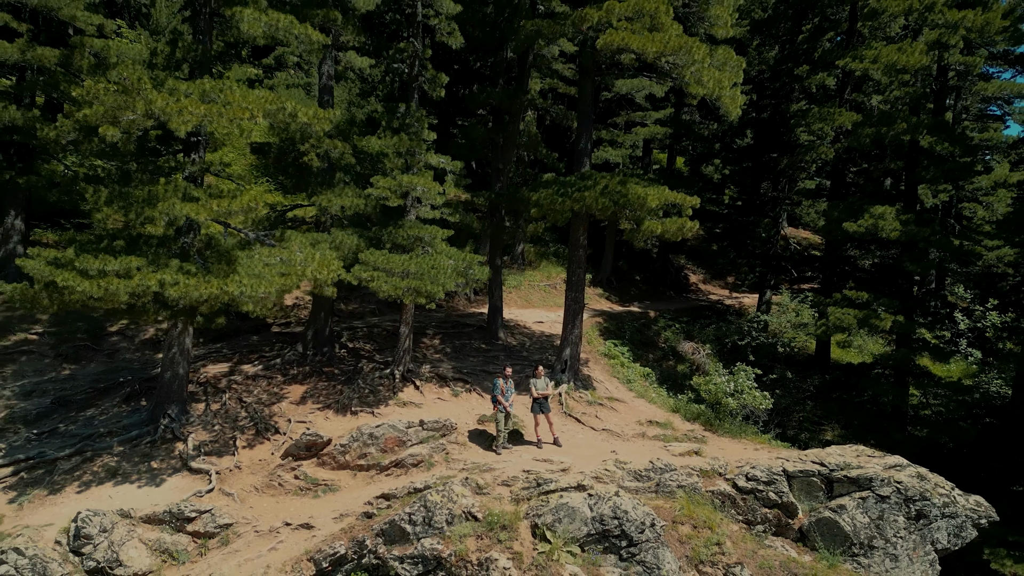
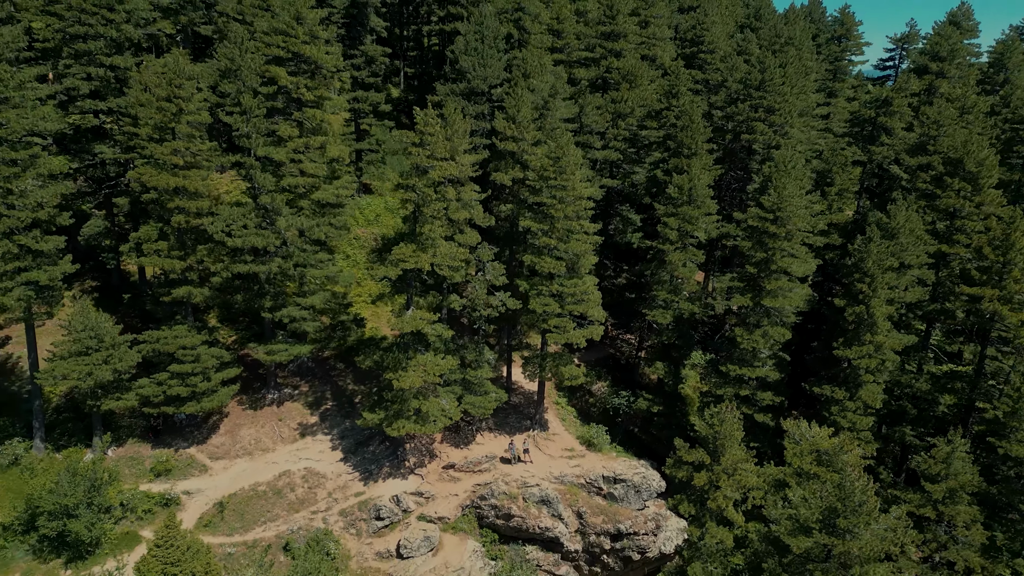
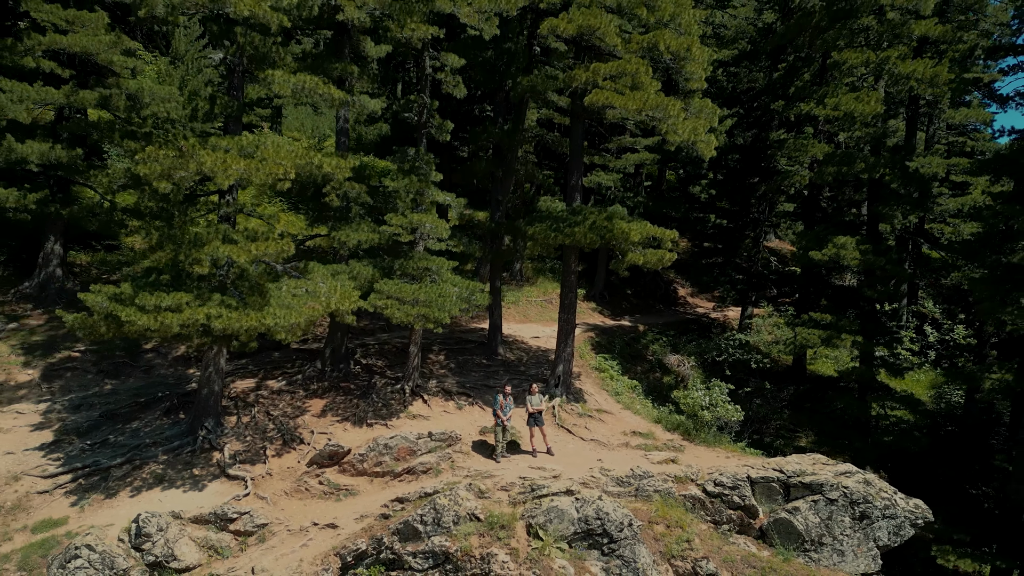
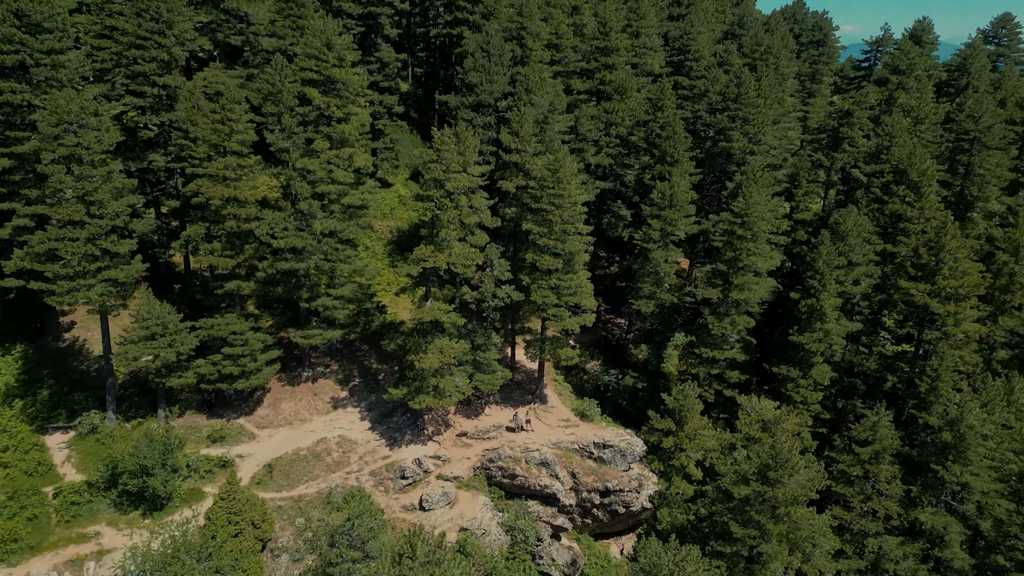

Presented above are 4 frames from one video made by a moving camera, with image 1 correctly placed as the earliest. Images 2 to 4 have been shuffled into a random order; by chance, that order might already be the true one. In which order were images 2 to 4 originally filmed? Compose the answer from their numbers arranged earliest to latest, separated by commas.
3, 2, 4
